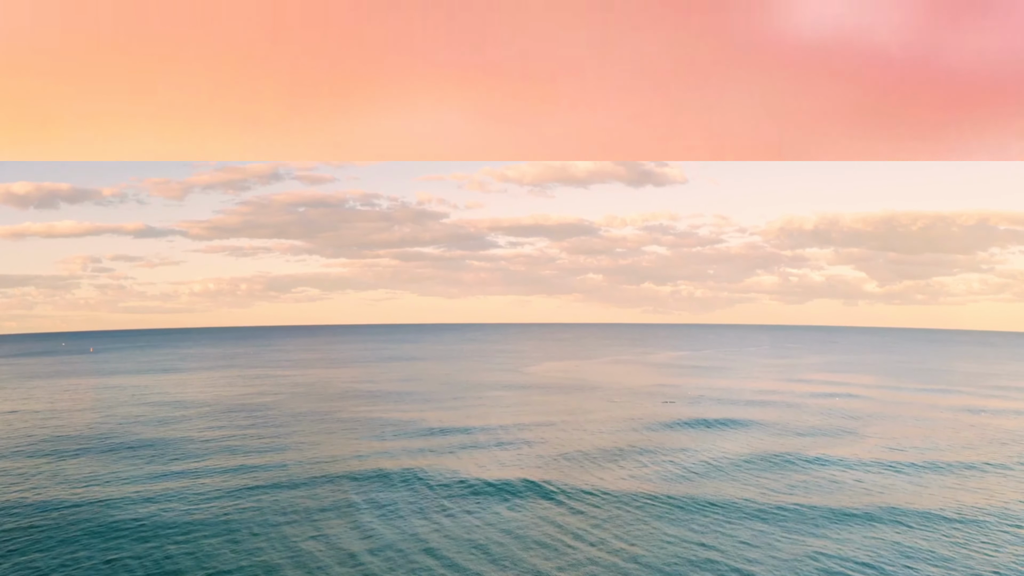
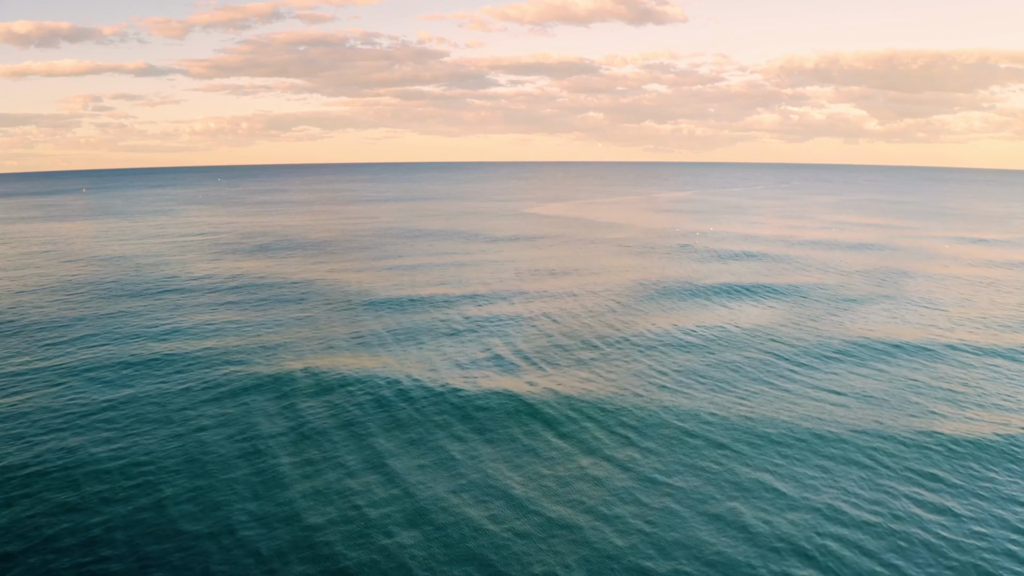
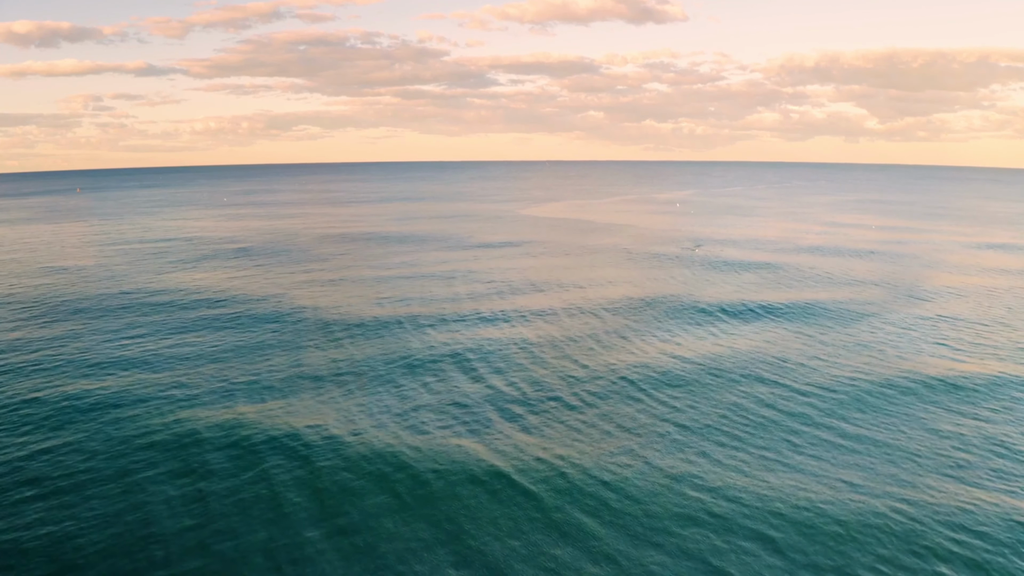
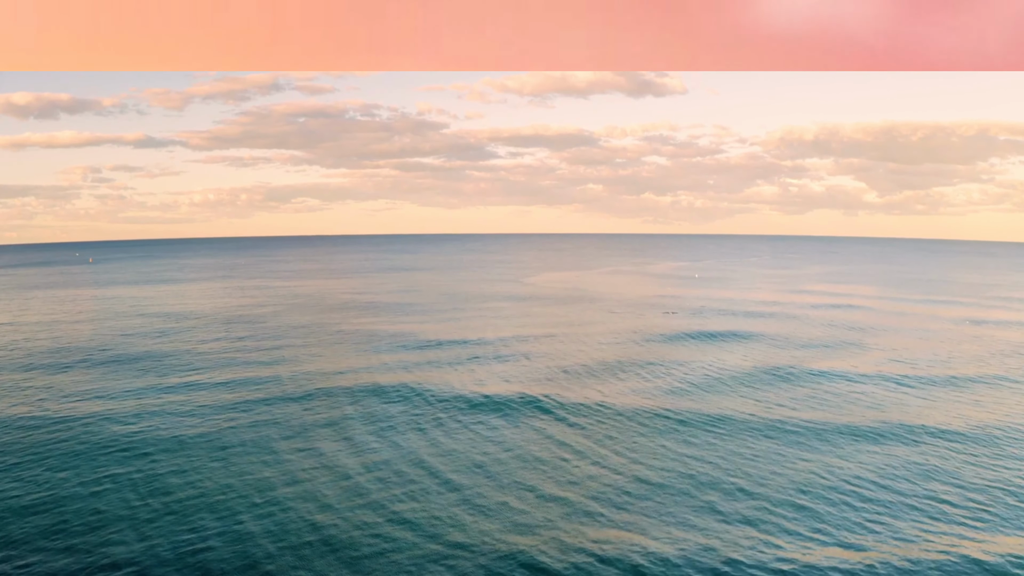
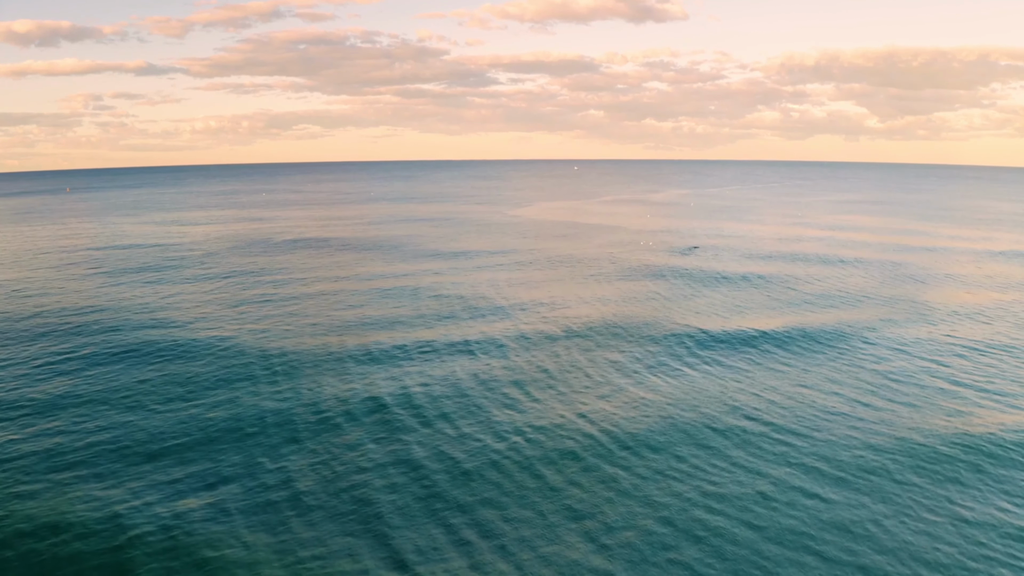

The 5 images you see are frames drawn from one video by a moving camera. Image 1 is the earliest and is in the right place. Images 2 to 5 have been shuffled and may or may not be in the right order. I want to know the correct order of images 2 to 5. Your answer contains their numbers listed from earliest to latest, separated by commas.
4, 2, 3, 5
